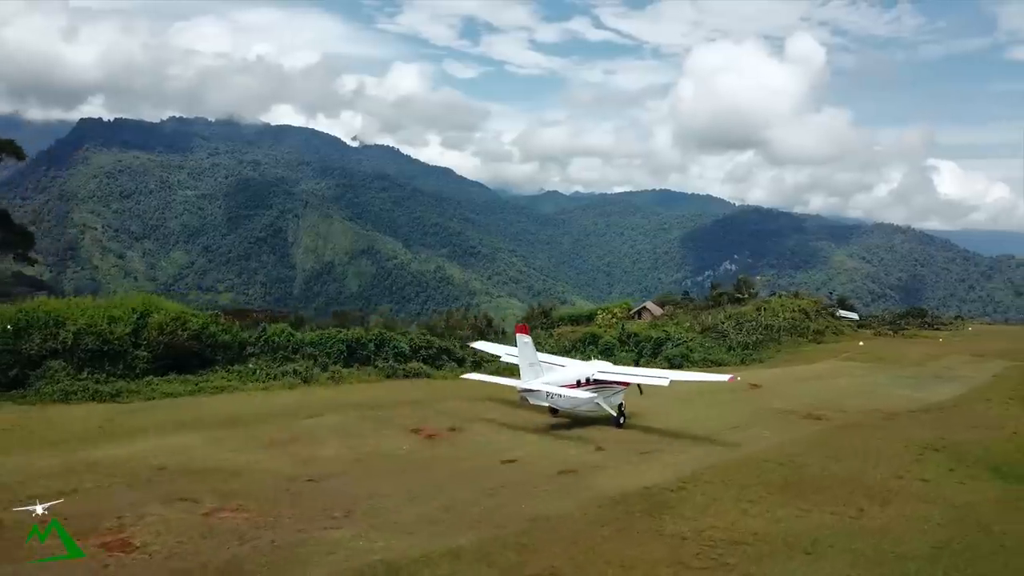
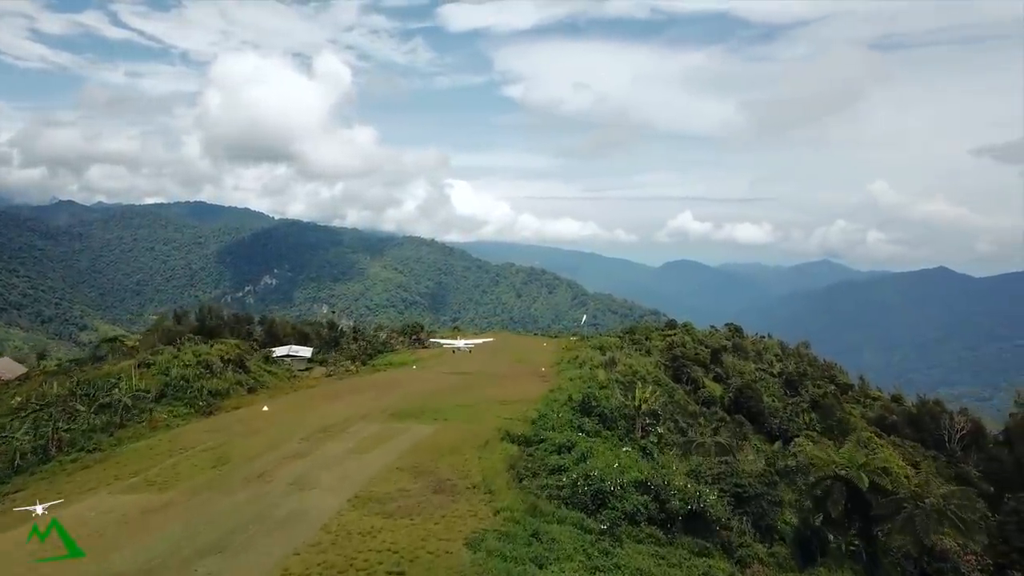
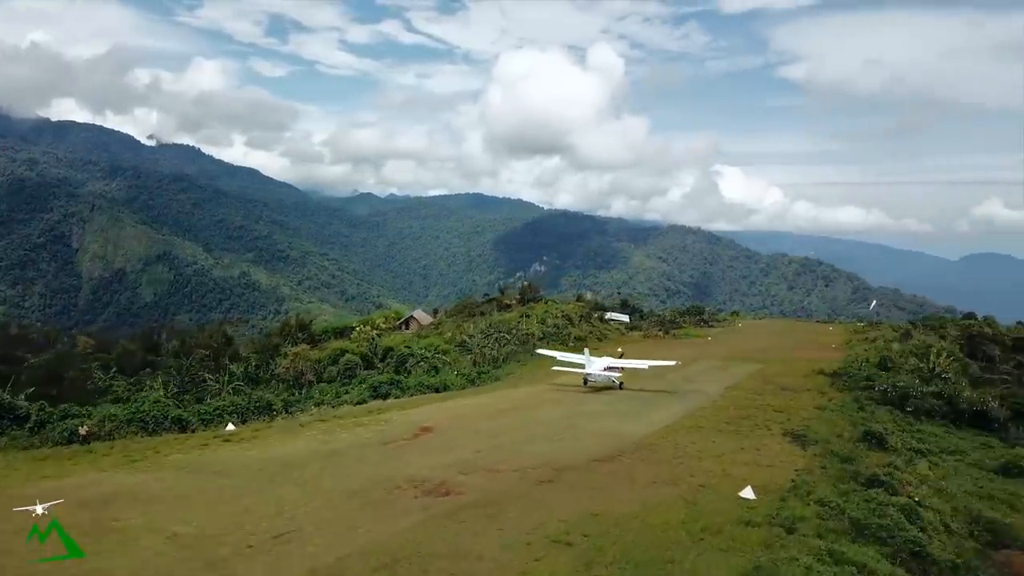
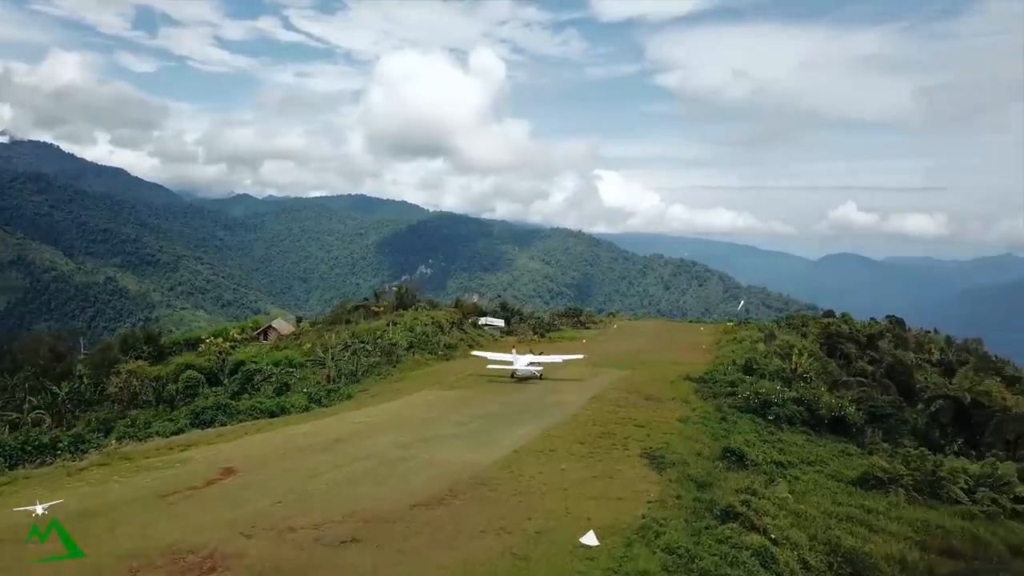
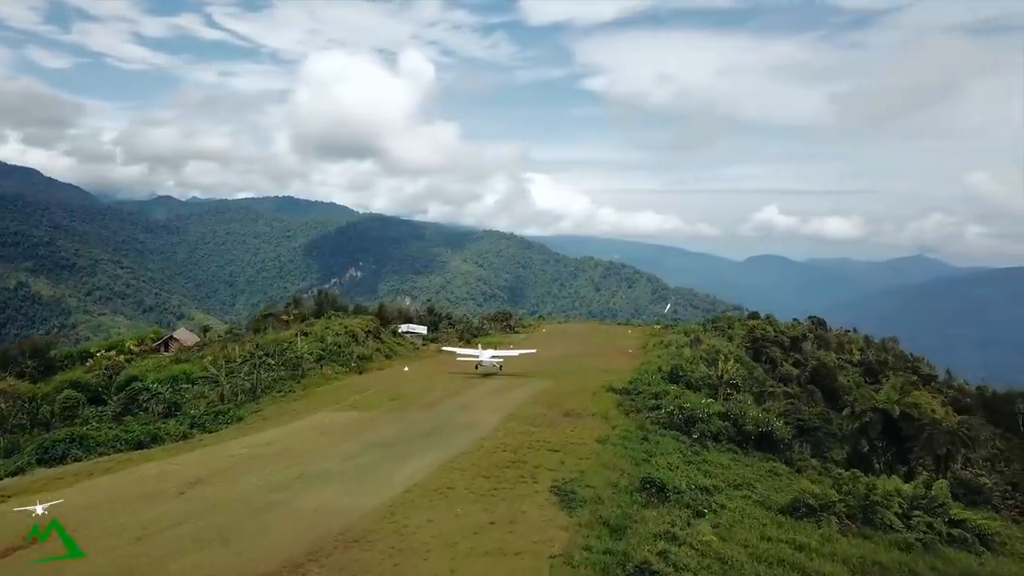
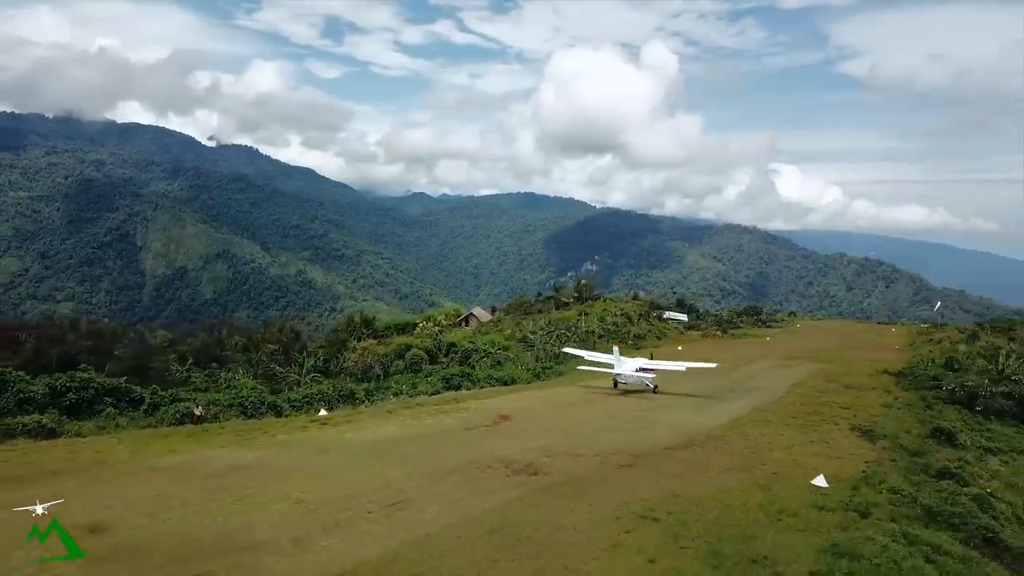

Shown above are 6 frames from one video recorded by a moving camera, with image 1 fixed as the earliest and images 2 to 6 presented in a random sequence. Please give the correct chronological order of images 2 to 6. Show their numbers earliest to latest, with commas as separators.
6, 3, 4, 5, 2
